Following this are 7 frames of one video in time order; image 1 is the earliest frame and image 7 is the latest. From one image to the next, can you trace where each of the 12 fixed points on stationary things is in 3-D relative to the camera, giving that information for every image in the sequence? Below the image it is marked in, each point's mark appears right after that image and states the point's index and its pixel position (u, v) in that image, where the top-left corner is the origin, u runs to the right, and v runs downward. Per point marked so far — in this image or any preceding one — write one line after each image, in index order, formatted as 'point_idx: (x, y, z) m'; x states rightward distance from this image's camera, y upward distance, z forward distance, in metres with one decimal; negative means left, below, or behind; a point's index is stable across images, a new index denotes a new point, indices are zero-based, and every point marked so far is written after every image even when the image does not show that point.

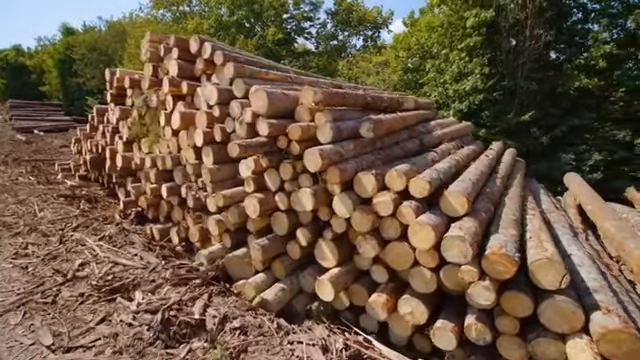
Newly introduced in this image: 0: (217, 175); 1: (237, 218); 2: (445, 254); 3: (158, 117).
0: (-0.9, 0.0, +4.3) m
1: (-0.7, -0.4, +4.1) m
2: (+0.8, -0.5, +3.0) m
3: (-1.6, +0.6, +5.1) m
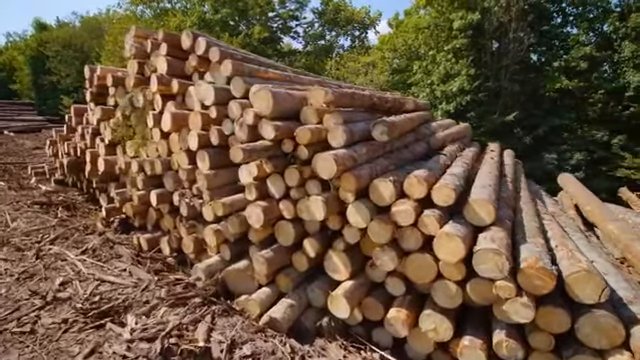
0: (-0.9, 0.0, +4.2) m
1: (-0.6, -0.4, +4.0) m
2: (+0.9, -0.5, +3.0) m
3: (-1.6, +0.6, +4.9) m
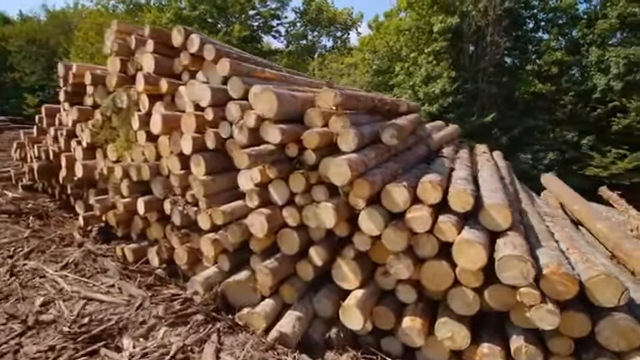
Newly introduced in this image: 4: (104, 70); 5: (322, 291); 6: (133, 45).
0: (-0.8, -0.1, +4.0) m
1: (-0.6, -0.4, +3.9) m
2: (+1.0, -0.5, +3.0) m
3: (-1.7, +0.6, +4.6) m
4: (-2.1, +1.1, +5.1) m
5: (0.0, -0.8, +3.8) m
6: (-1.7, +1.2, +4.7) m
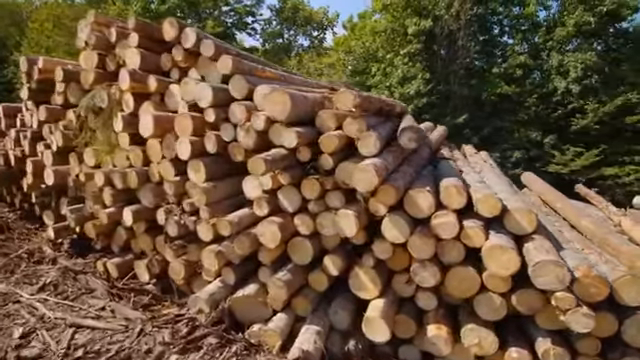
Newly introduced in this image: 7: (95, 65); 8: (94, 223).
0: (-0.8, -0.1, +3.7) m
1: (-0.5, -0.5, +3.6) m
2: (+1.2, -0.5, +3.0) m
3: (-1.7, +0.5, +4.2) m
4: (-2.2, +1.0, +4.6) m
5: (+0.1, -0.8, +3.6) m
6: (-1.7, +1.2, +4.3) m
7: (-1.8, +0.9, +4.3) m
8: (-1.9, -0.4, +4.3) m
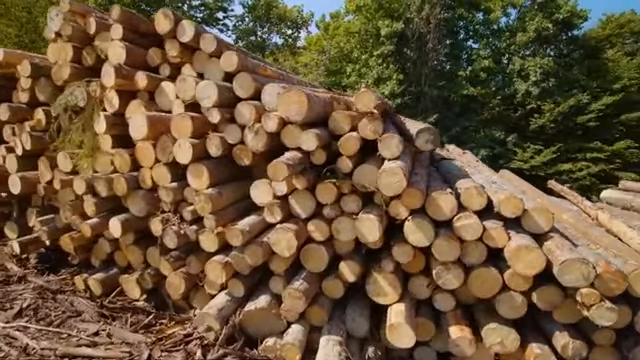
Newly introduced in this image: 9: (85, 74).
0: (-0.7, -0.1, +3.5) m
1: (-0.4, -0.5, +3.4) m
2: (+1.4, -0.5, +3.0) m
3: (-1.7, +0.4, +3.8) m
4: (-2.2, +1.0, +4.1) m
5: (+0.2, -0.9, +3.5) m
6: (-1.7, +1.1, +3.9) m
7: (-1.9, +0.9, +3.9) m
8: (-1.9, -0.4, +3.9) m
9: (-1.8, +0.8, +4.0) m
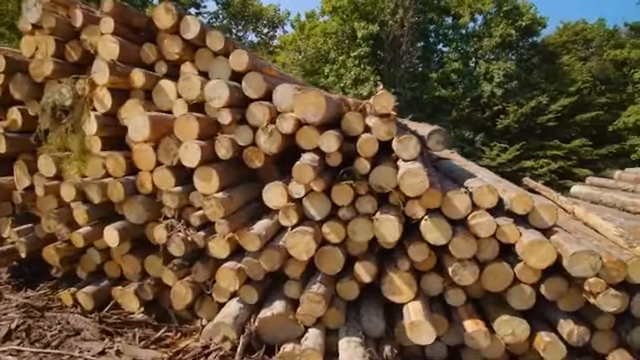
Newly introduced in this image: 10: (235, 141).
0: (-0.6, -0.2, +3.3) m
1: (-0.3, -0.5, +3.3) m
2: (+1.6, -0.5, +3.2) m
3: (-1.6, +0.4, +3.5) m
4: (-2.2, +0.9, +3.8) m
5: (+0.3, -0.9, +3.5) m
6: (-1.7, +1.1, +3.6) m
7: (-1.8, +0.9, +3.6) m
8: (-1.8, -0.5, +3.6) m
9: (-1.8, +0.8, +3.7) m
10: (-0.5, +0.3, +3.4) m
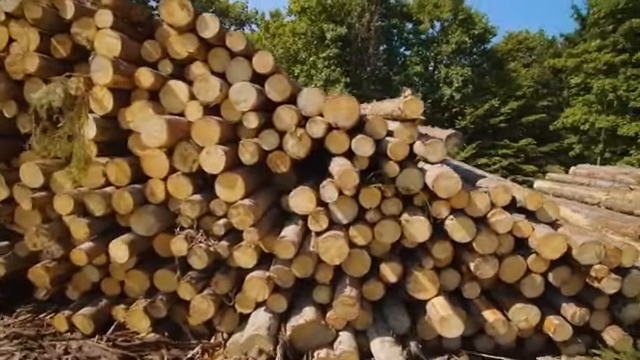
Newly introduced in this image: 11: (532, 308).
0: (-0.4, -0.2, +3.2) m
1: (-0.1, -0.5, +3.2) m
2: (+1.7, -0.5, +3.5) m
3: (-1.4, +0.3, +3.2) m
4: (-2.1, +0.8, +3.3) m
5: (+0.5, -0.9, +3.5) m
6: (-1.5, +1.0, +3.2) m
7: (-1.7, +0.8, +3.2) m
8: (-1.6, -0.5, +3.2) m
9: (-1.7, +0.7, +3.3) m
10: (-0.4, +0.2, +3.2) m
11: (+1.5, -0.9, +3.6) m
